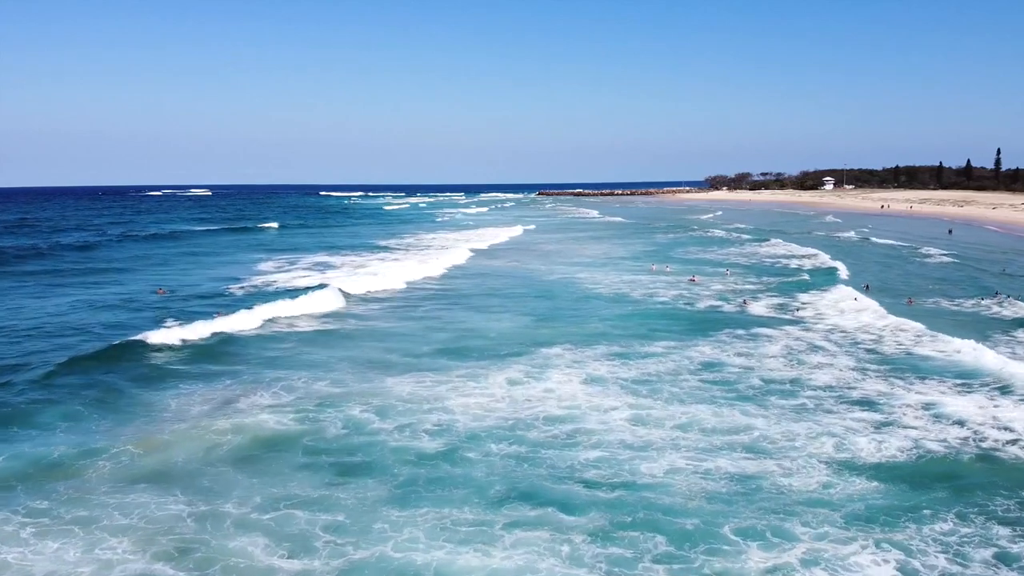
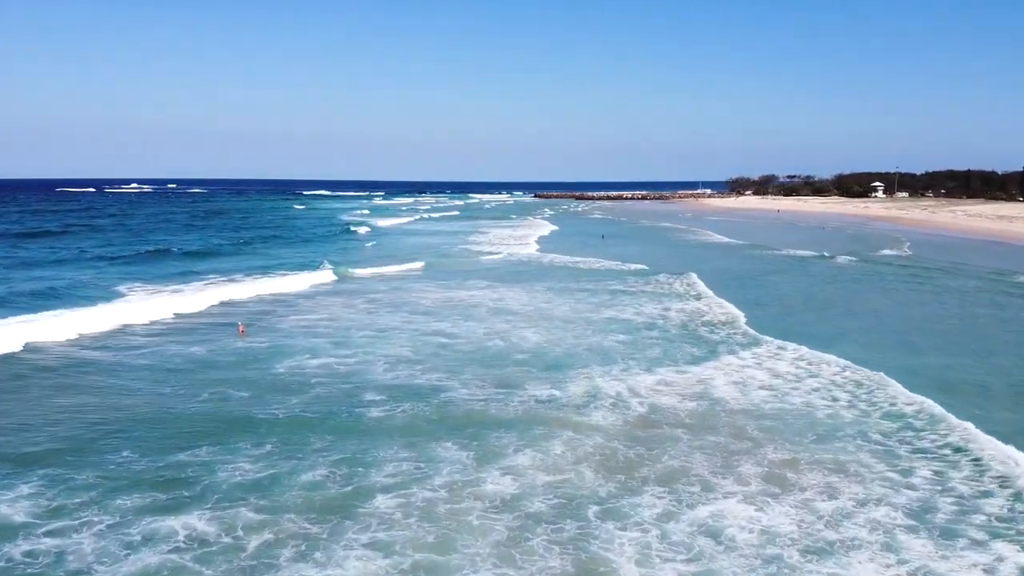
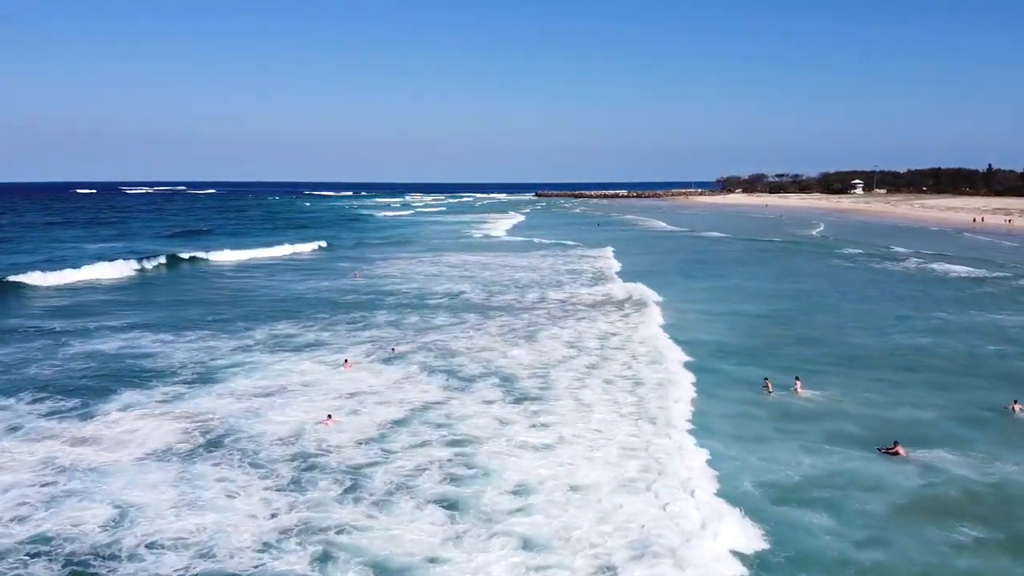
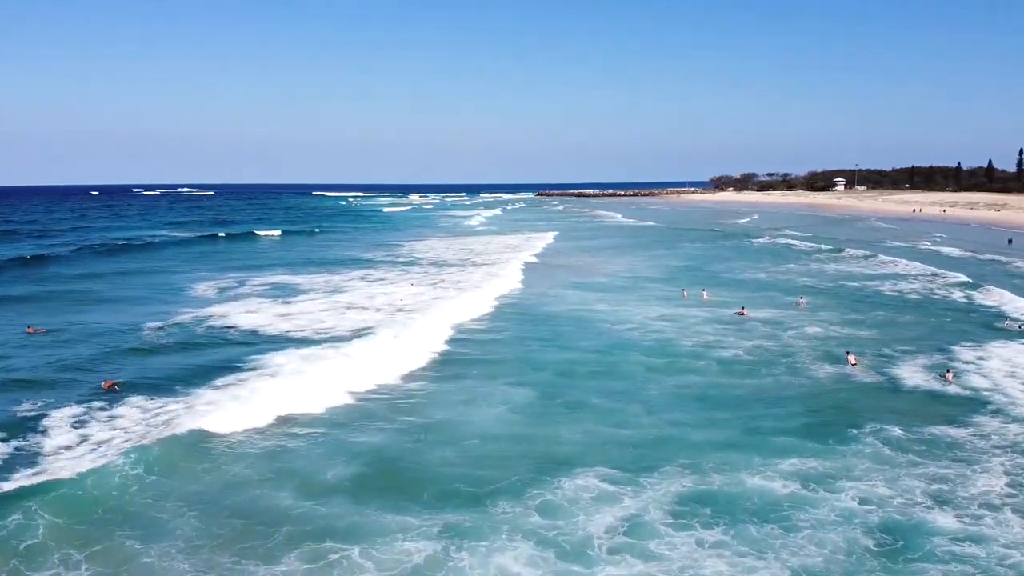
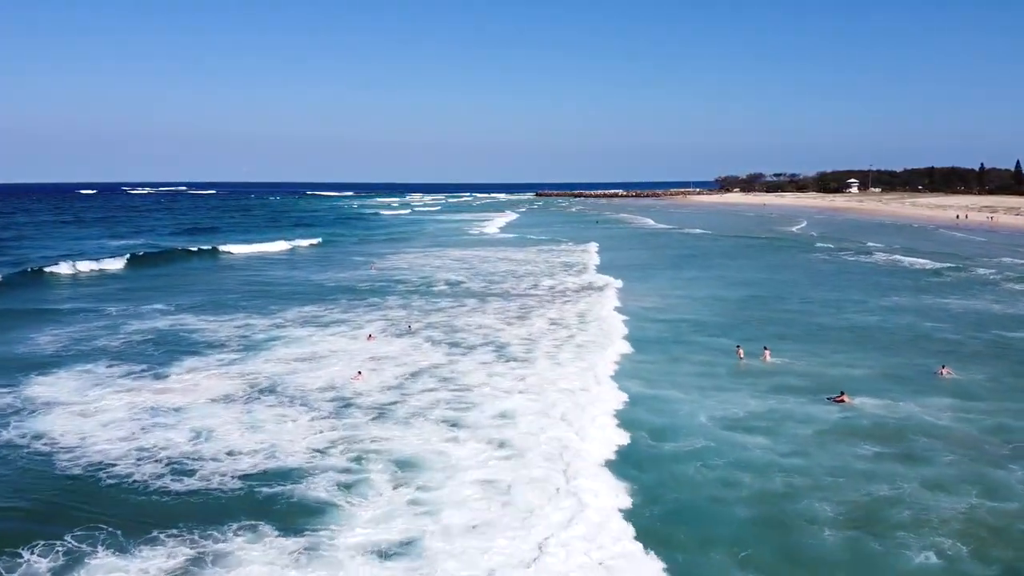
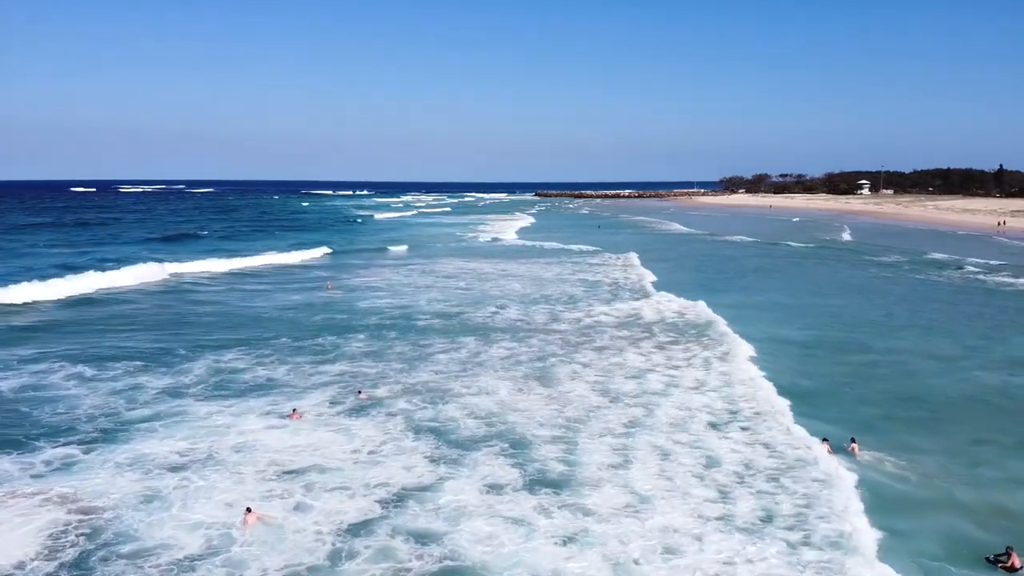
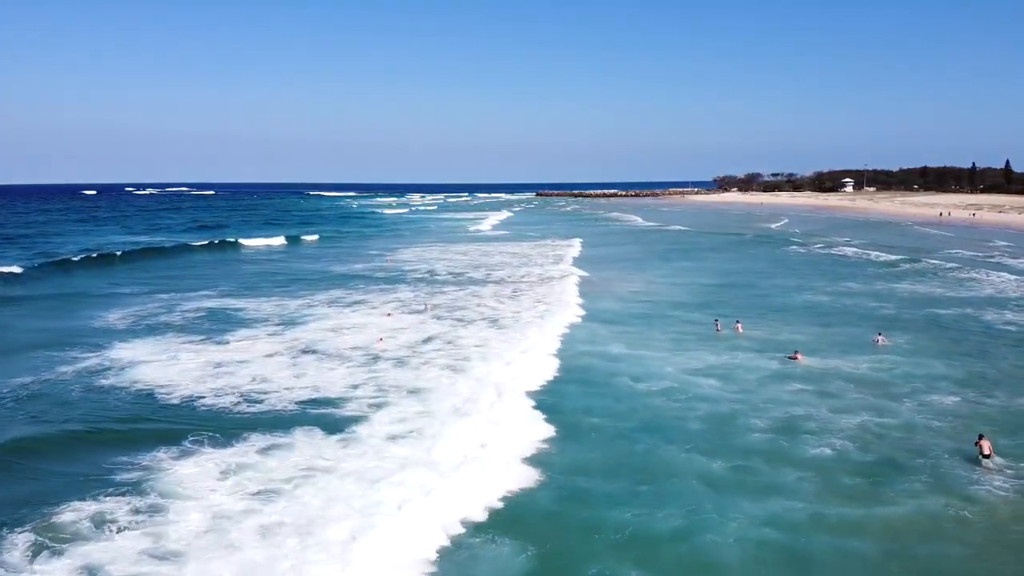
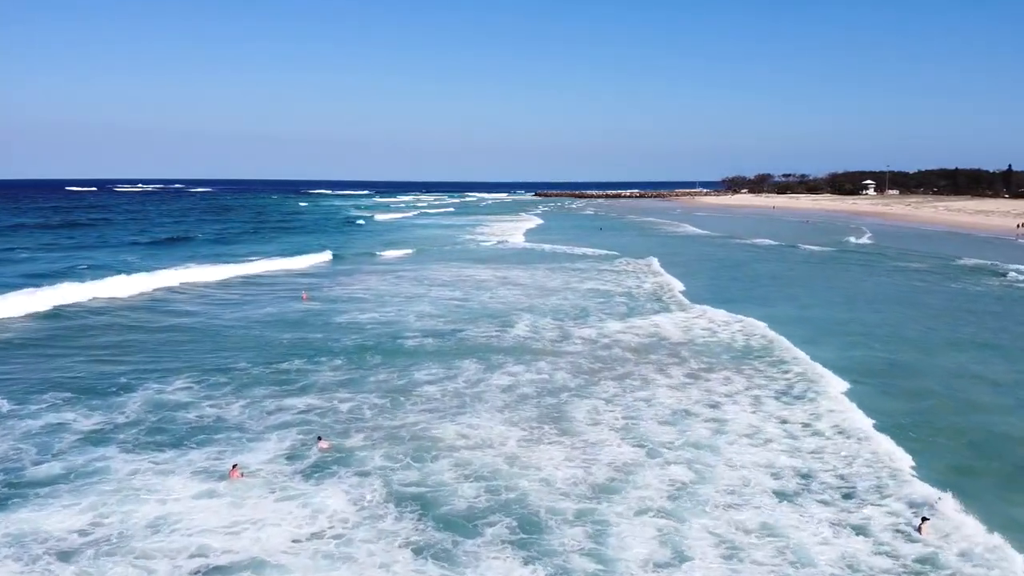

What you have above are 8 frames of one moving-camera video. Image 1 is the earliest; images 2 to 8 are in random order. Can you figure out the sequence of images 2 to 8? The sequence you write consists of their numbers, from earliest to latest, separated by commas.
4, 7, 5, 3, 6, 8, 2
